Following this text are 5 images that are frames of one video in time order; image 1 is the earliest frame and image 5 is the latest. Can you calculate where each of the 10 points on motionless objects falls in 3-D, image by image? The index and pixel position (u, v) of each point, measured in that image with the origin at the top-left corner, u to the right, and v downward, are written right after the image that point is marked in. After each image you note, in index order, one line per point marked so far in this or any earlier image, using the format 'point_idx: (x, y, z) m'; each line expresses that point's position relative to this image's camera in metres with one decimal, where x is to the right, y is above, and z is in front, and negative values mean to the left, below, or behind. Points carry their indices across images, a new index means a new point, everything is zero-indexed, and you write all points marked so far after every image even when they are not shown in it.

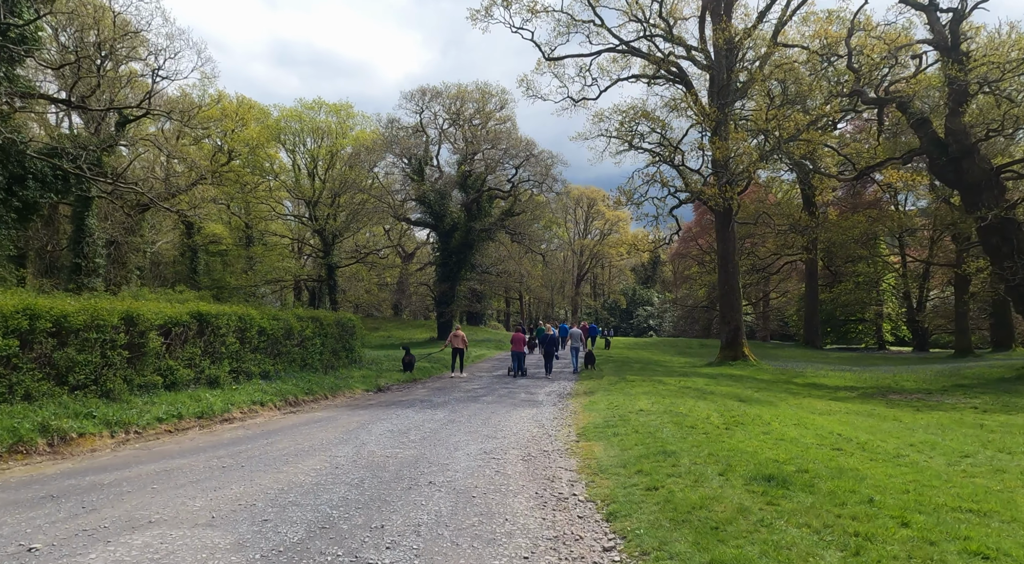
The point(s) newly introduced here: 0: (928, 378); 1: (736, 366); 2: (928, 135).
0: (+10.2, -2.4, +18.4) m
1: (+5.9, -2.2, +19.8) m
2: (+10.8, +3.8, +19.6) m
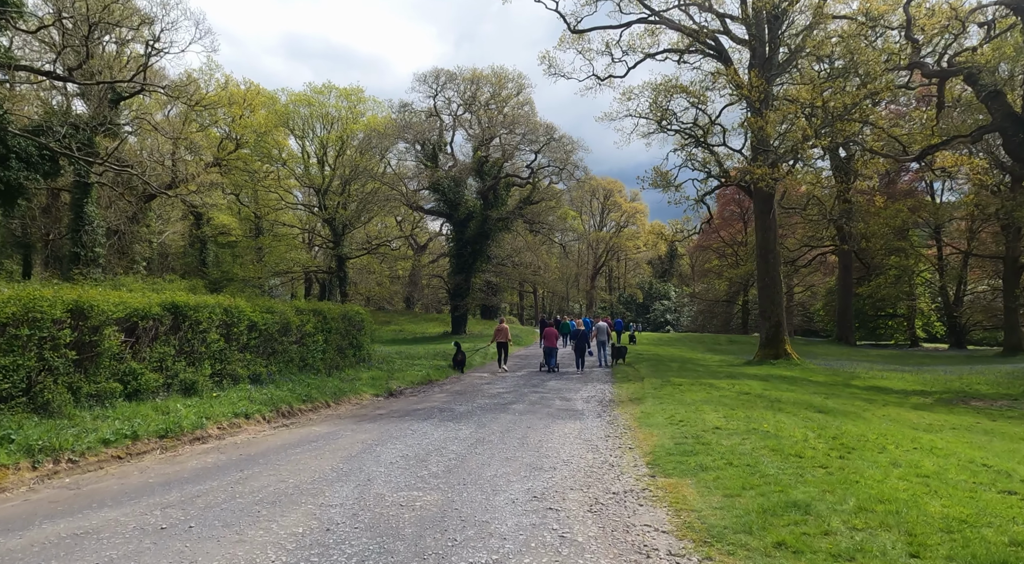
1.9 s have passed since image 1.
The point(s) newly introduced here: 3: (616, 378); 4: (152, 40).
0: (+10.7, -2.2, +16.6) m
1: (+6.5, -2.0, +18.1) m
2: (+11.4, +4.0, +17.8) m
3: (+2.4, -2.2, +16.8) m
4: (-9.1, +6.1, +19.2) m
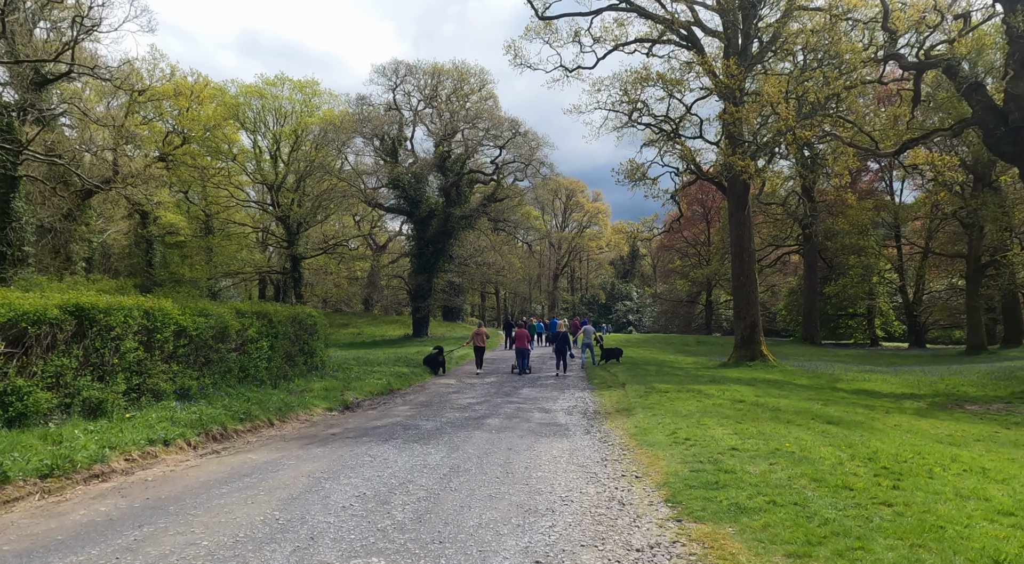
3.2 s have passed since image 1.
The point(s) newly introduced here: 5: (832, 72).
0: (+10.0, -2.2, +16.0) m
1: (+5.7, -2.0, +17.3) m
2: (+10.7, +4.1, +17.2) m
3: (+1.7, -2.1, +15.8) m
4: (-9.9, +6.1, +17.6) m
5: (+8.3, +5.5, +19.8) m
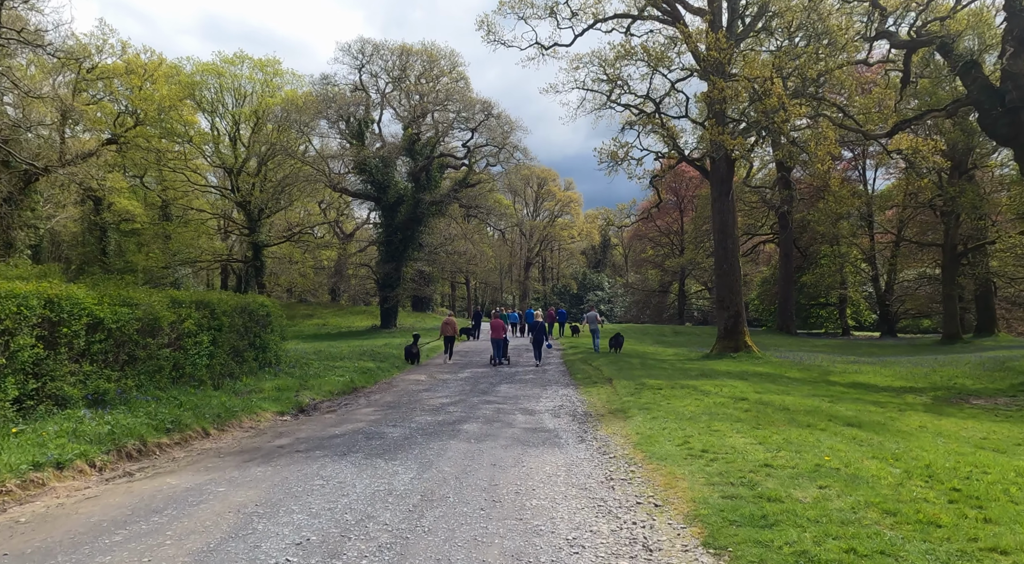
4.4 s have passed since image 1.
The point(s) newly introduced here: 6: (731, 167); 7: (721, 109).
0: (+9.5, -1.9, +15.3) m
1: (+5.2, -1.7, +16.4) m
2: (+10.1, +4.3, +16.5) m
3: (+1.2, -1.9, +14.8) m
4: (-10.4, +6.4, +16.0) m
5: (+7.6, +5.8, +18.9) m
6: (+5.7, +3.0, +19.9) m
7: (+5.3, +4.4, +19.4) m
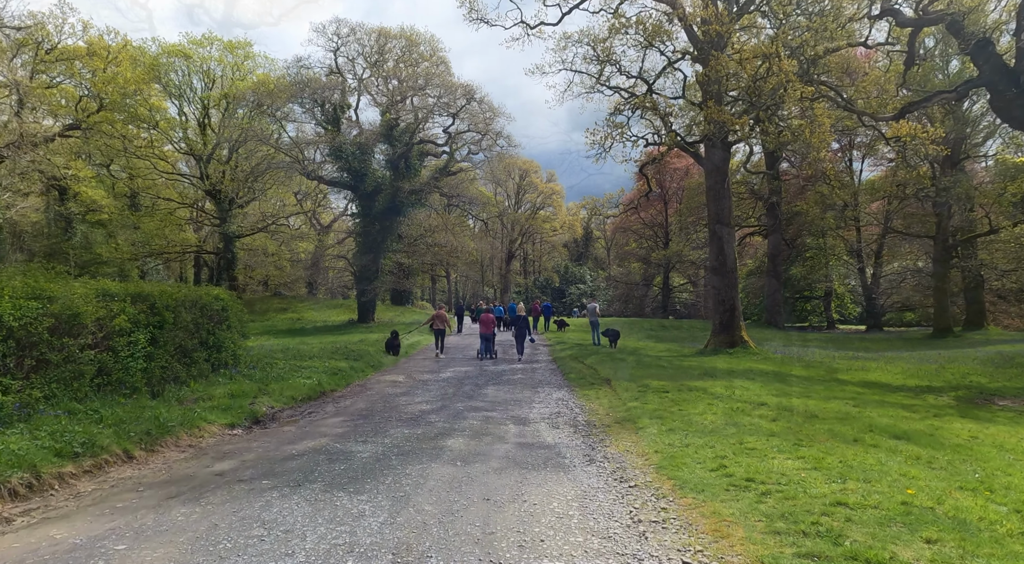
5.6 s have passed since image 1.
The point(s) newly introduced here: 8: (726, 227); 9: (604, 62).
0: (+9.2, -1.8, +14.4) m
1: (+4.9, -1.6, +15.5) m
2: (+9.8, +4.5, +15.6) m
3: (+0.9, -1.7, +13.7) m
4: (-10.7, +6.5, +14.6) m
5: (+7.3, +6.0, +18.0) m
6: (+5.3, +3.2, +18.9) m
7: (+5.0, +4.6, +18.4) m
8: (+5.4, +1.4, +19.2) m
9: (+2.3, +5.5, +19.0) m
